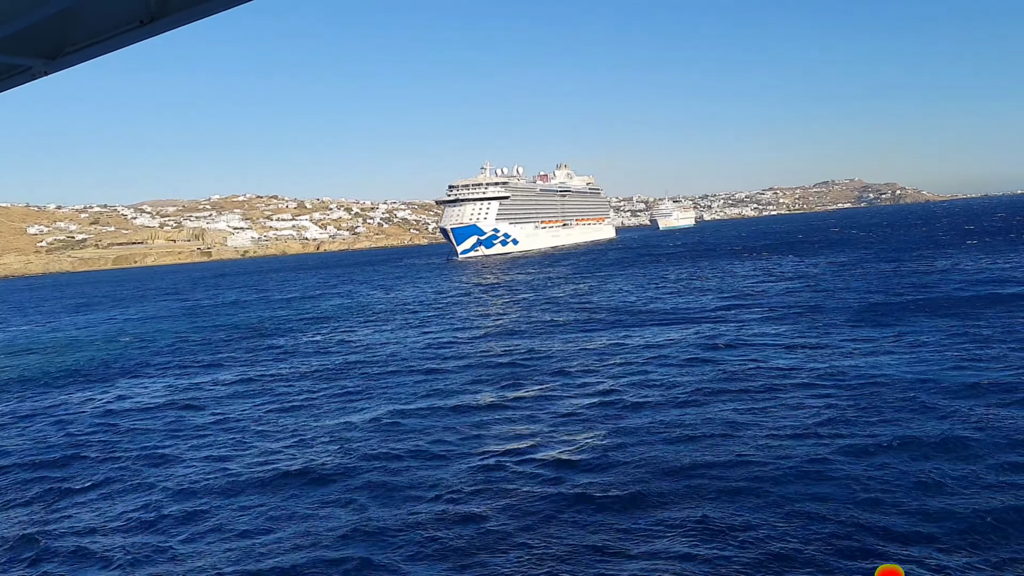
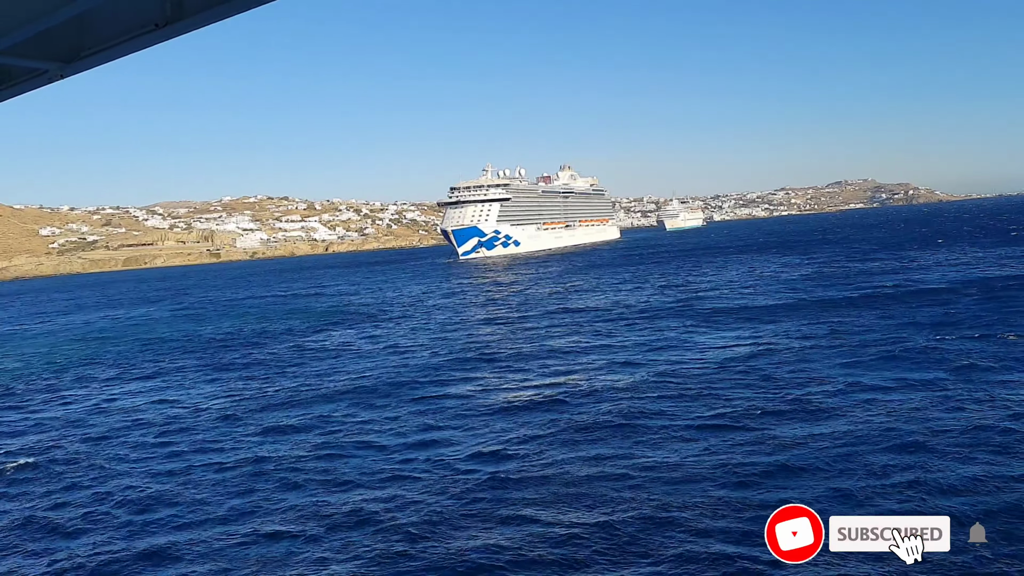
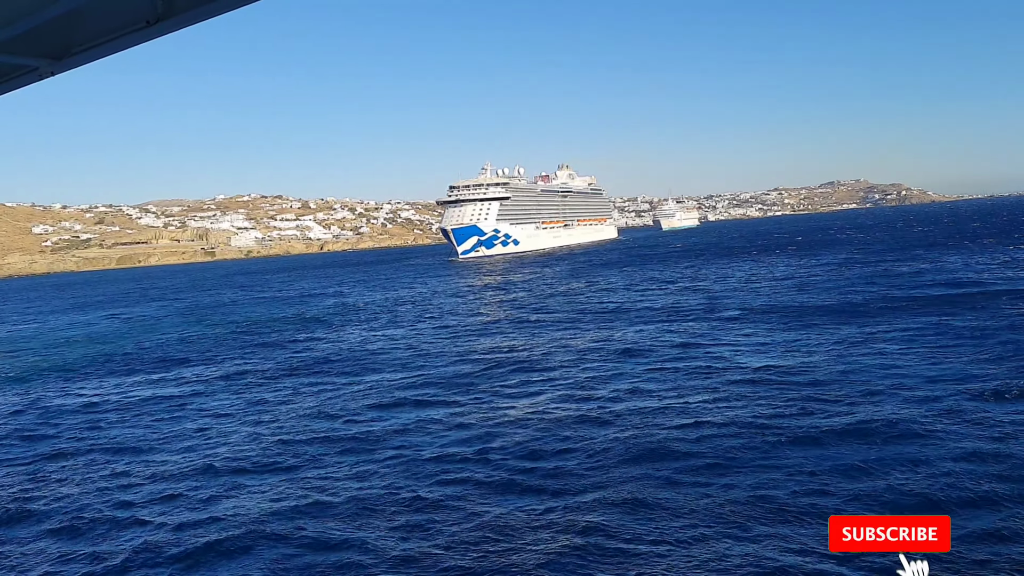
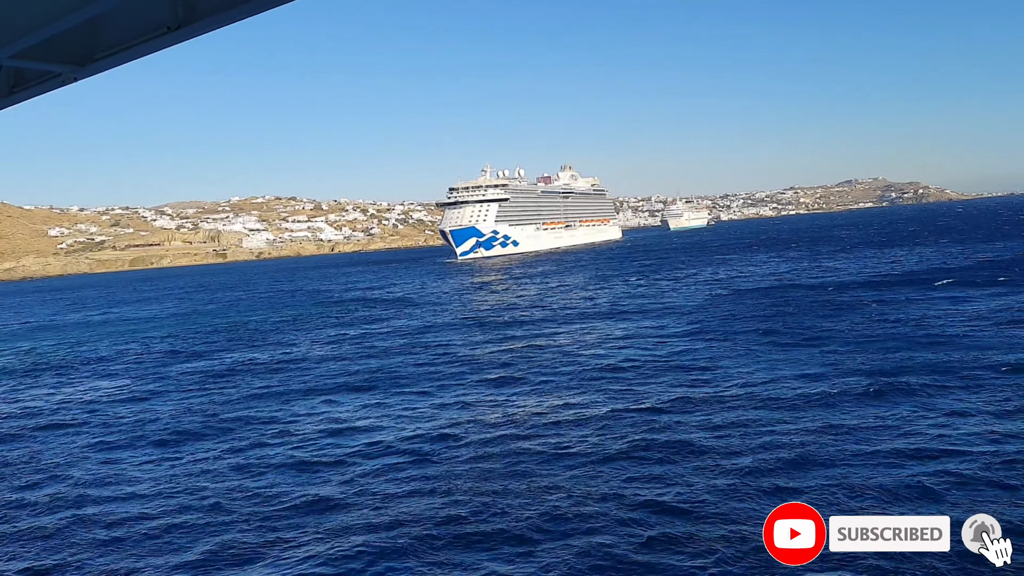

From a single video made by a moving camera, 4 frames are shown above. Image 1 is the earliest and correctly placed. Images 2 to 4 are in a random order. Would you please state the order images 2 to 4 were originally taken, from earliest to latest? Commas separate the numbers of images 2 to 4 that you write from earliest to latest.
3, 2, 4
